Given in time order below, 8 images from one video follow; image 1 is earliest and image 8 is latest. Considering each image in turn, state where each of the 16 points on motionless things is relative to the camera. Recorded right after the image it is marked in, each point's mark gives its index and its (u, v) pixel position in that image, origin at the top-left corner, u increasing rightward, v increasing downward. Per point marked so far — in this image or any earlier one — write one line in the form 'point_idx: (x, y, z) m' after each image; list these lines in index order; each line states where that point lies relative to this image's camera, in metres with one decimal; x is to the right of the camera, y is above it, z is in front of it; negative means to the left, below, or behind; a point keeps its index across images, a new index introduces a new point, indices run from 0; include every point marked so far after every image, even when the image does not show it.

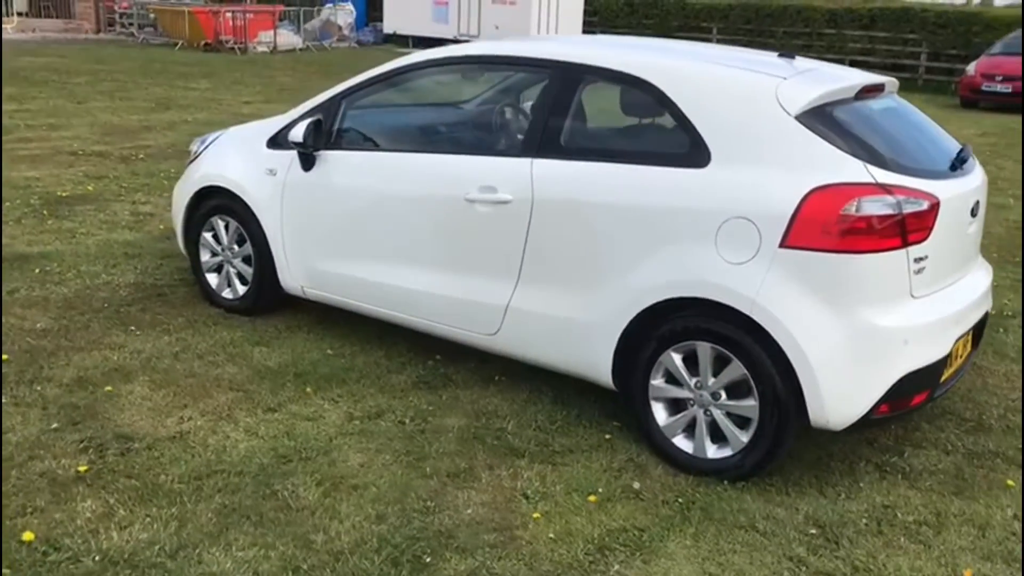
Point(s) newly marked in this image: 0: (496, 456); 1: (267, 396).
0: (-0.1, -0.6, +3.6) m
1: (-1.0, -0.4, +4.1) m
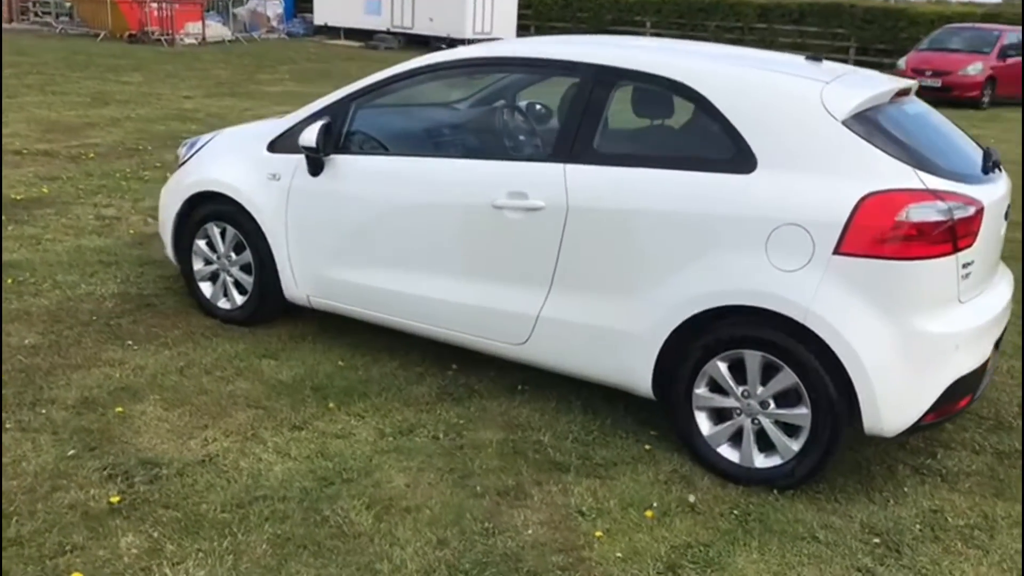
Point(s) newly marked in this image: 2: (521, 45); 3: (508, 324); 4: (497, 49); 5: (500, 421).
0: (+0.1, -0.7, +3.5) m
1: (-0.9, -0.5, +3.9) m
2: (-0.1, +1.0, +4.3) m
3: (0.0, -0.1, +4.0) m
4: (-0.1, +1.0, +4.3) m
5: (0.0, -0.5, +3.9) m
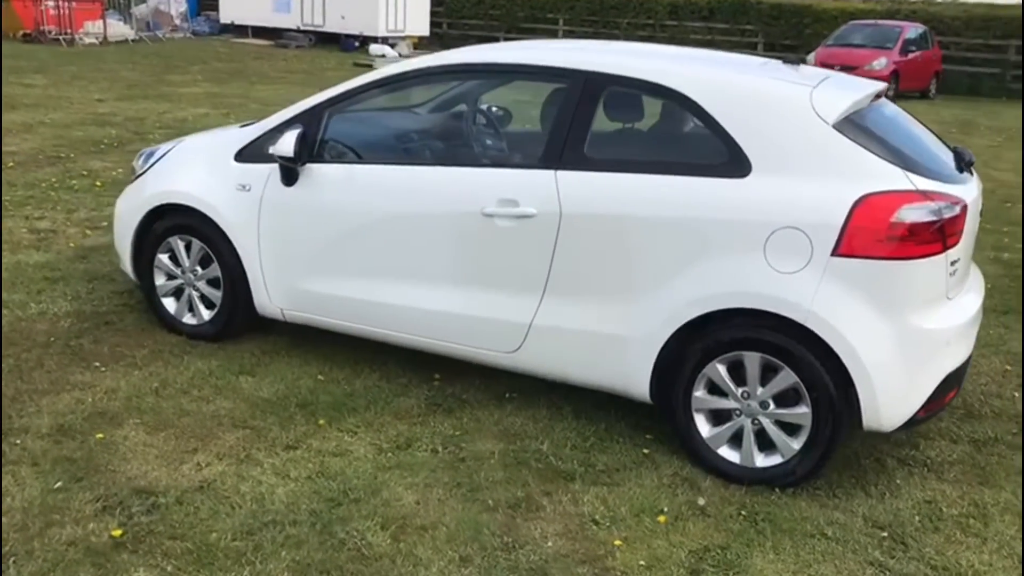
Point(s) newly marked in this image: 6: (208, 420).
0: (+0.1, -0.7, +3.5) m
1: (-0.9, -0.5, +3.8) m
2: (-0.2, +1.0, +4.2) m
3: (0.0, -0.2, +4.0) m
4: (-0.2, +1.0, +4.2) m
5: (-0.1, -0.6, +3.9) m
6: (-1.2, -0.5, +3.9) m
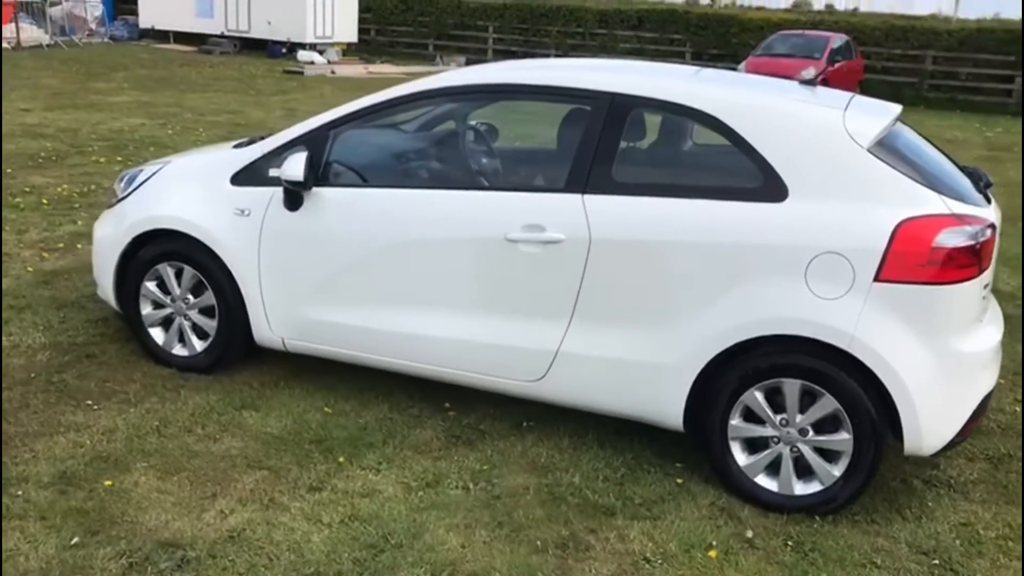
0: (+0.3, -0.8, +3.4) m
1: (-0.8, -0.7, +3.6) m
2: (-0.1, +0.9, +4.1) m
3: (0.0, -0.3, +3.9) m
4: (-0.2, +0.9, +4.1) m
5: (0.0, -0.7, +3.8) m
6: (-1.1, -0.6, +3.7) m
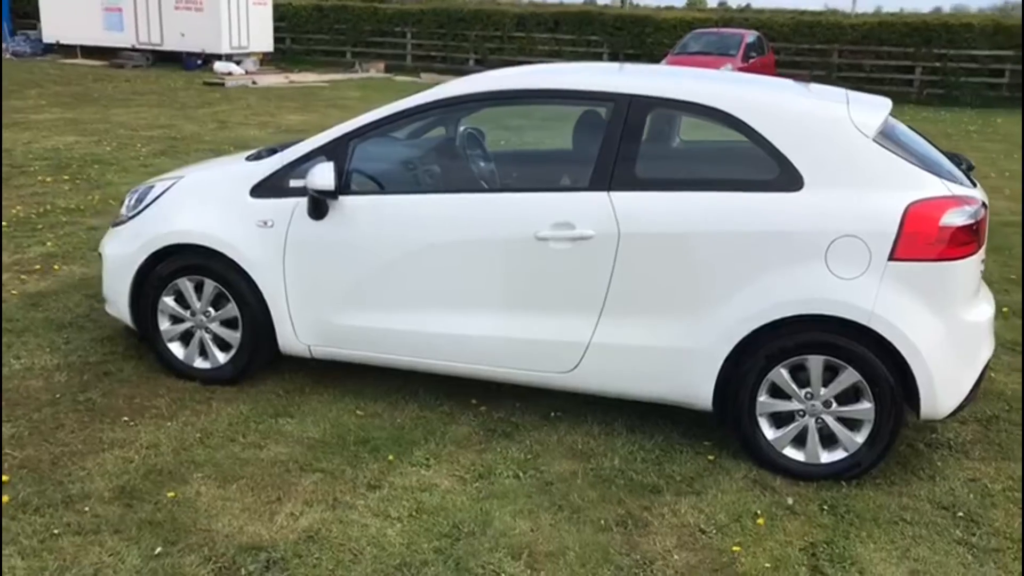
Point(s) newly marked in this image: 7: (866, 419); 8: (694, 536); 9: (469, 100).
0: (+0.5, -0.8, +3.6) m
1: (-0.6, -0.7, +3.7) m
2: (0.0, +0.9, +4.3) m
3: (+0.2, -0.3, +4.0) m
4: (-0.1, +0.9, +4.3) m
5: (+0.2, -0.7, +3.9) m
6: (-0.9, -0.7, +3.7) m
7: (+1.3, -0.5, +3.8) m
8: (+0.6, -0.8, +3.4) m
9: (-0.2, +0.8, +4.2) m
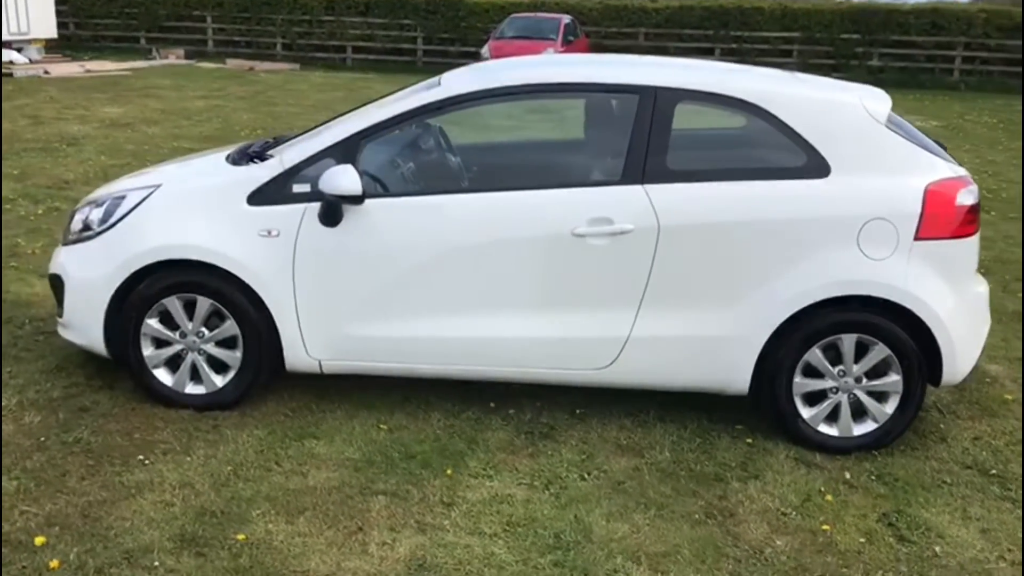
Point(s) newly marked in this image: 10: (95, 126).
0: (+0.7, -0.7, +3.7) m
1: (-0.3, -0.7, +3.5) m
2: (0.0, +0.9, +4.2) m
3: (+0.3, -0.3, +4.0) m
4: (-0.1, +0.9, +4.1) m
5: (+0.4, -0.6, +3.9) m
6: (-0.6, -0.7, +3.5) m
7: (+1.5, -0.4, +4.0) m
8: (+0.9, -0.8, +3.4) m
9: (-0.1, +0.8, +4.1) m
10: (-5.4, +2.1, +12.9) m
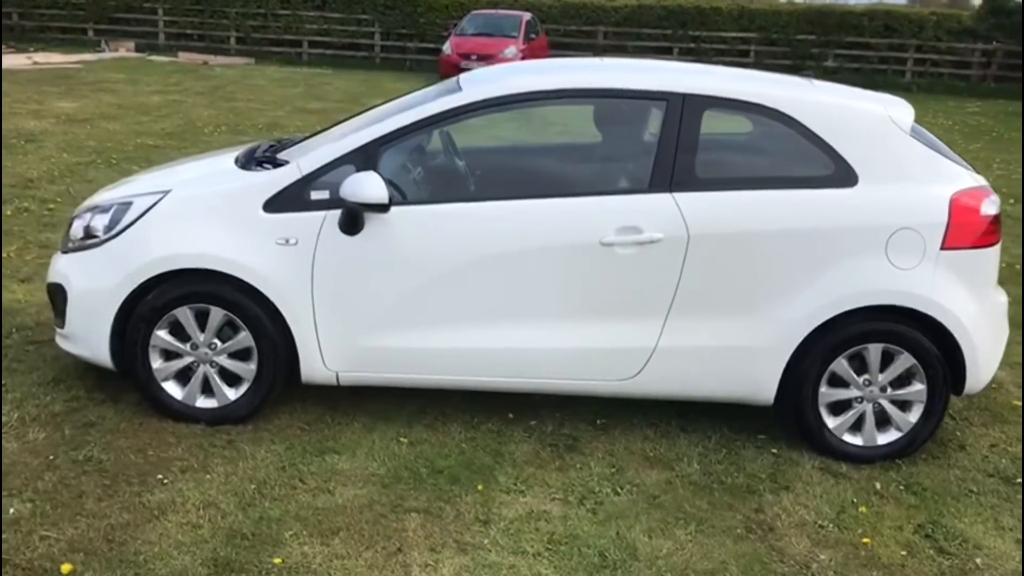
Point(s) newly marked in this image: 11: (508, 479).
0: (+0.8, -0.8, +3.6) m
1: (-0.2, -0.8, +3.4) m
2: (+0.1, +0.9, +4.1) m
3: (+0.4, -0.3, +3.9) m
4: (0.0, +0.8, +4.0) m
5: (+0.5, -0.7, +3.9) m
6: (-0.5, -0.8, +3.4) m
7: (+1.6, -0.5, +4.0) m
8: (+1.1, -0.8, +3.4) m
9: (0.0, +0.8, +4.0) m
10: (-5.8, +2.1, +12.5) m
11: (0.0, -0.7, +3.7) m
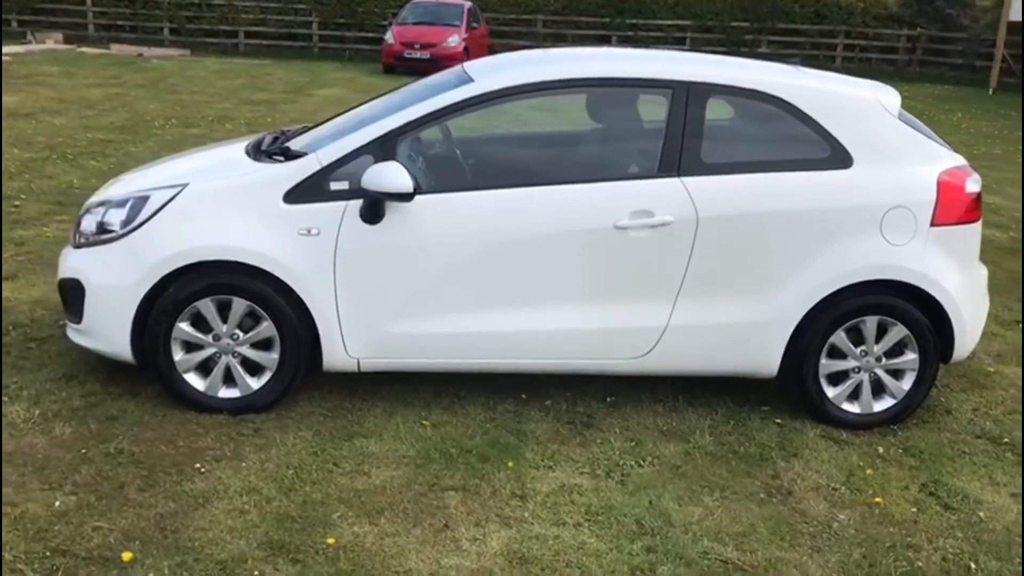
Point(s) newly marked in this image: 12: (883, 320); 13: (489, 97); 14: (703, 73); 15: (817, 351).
0: (+0.9, -0.7, +3.8) m
1: (-0.1, -0.7, +3.6) m
2: (+0.1, +0.9, +4.2) m
3: (+0.5, -0.2, +4.1) m
4: (+0.1, +0.9, +4.2) m
5: (+0.6, -0.6, +4.0) m
6: (-0.4, -0.7, +3.5) m
7: (+1.7, -0.3, +4.2) m
8: (+1.2, -0.8, +3.6) m
9: (0.0, +0.8, +4.1) m
10: (-6.4, +2.1, +12.2) m
11: (+0.1, -0.6, +3.8) m
12: (+1.6, -0.1, +4.2) m
13: (-0.1, +0.8, +4.1) m
14: (+0.8, +0.9, +4.2) m
15: (+1.3, -0.3, +4.2) m
